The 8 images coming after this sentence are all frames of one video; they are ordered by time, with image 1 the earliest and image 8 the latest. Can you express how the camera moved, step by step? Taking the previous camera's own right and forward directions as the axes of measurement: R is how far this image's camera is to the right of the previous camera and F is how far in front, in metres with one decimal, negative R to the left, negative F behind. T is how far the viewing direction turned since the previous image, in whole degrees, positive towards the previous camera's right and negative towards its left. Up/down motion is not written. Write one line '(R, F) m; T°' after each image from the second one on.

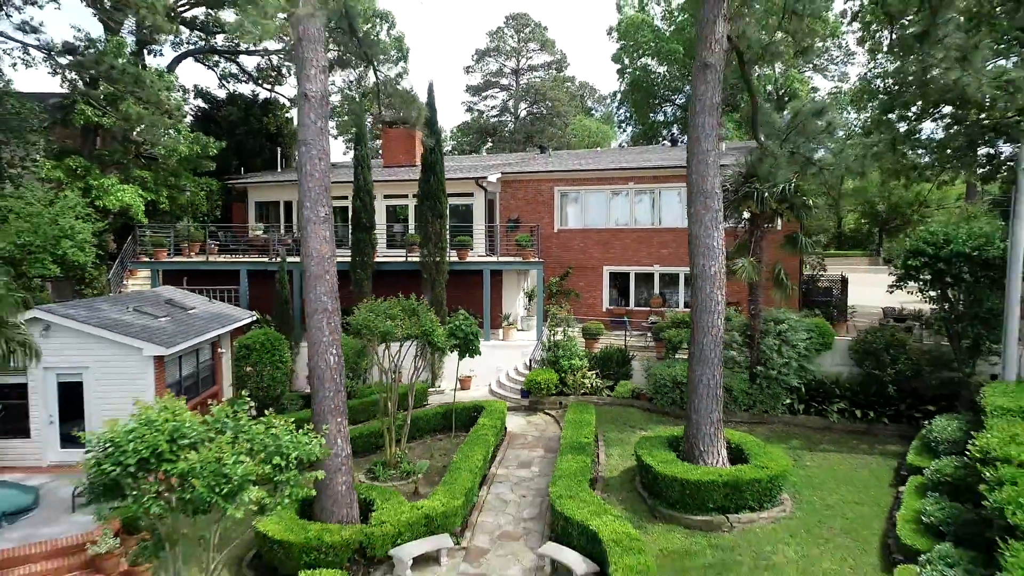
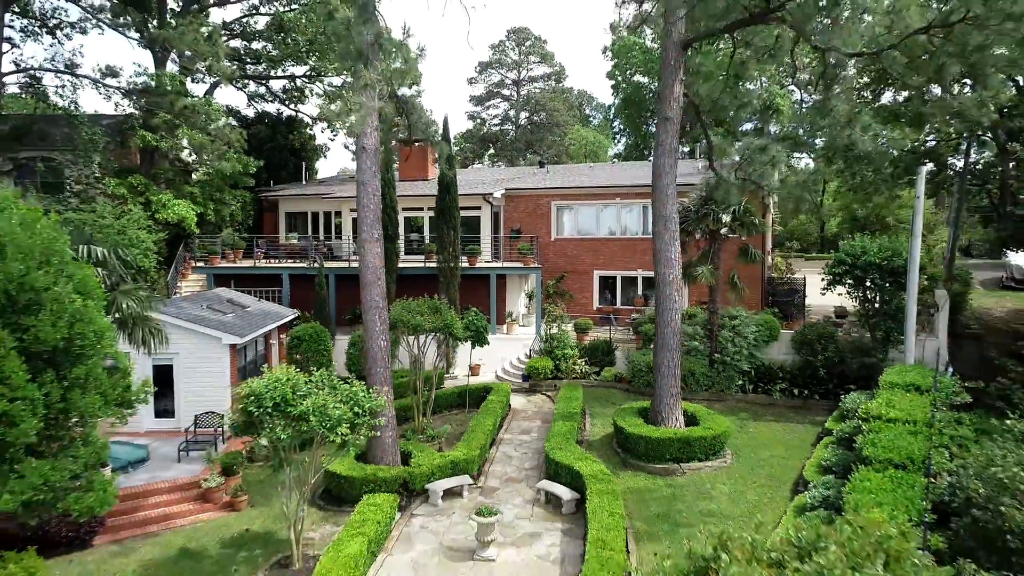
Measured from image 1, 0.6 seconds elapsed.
(-0.1, -2.7) m; 0°
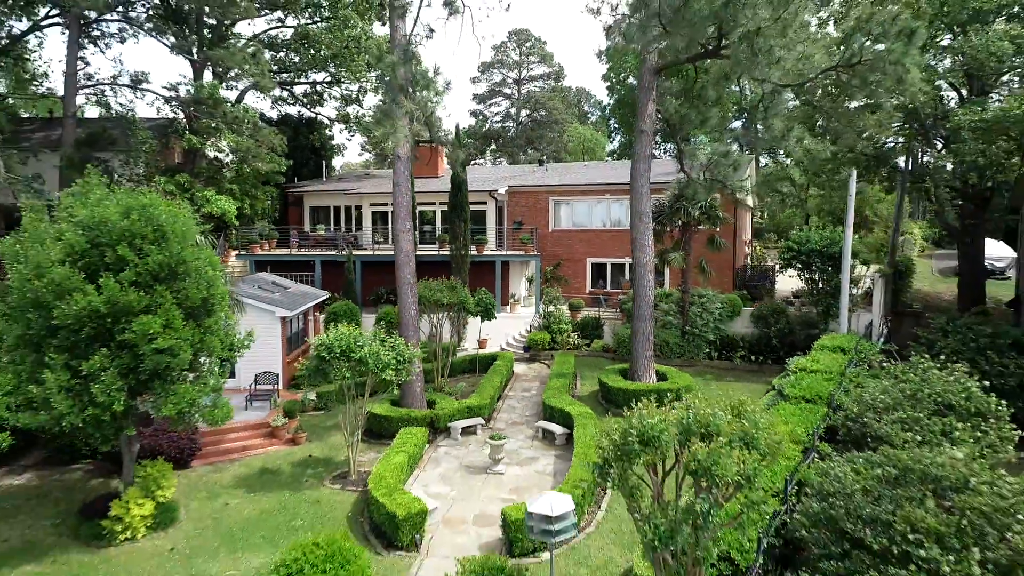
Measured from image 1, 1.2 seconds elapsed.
(-0.1, -2.8) m; 0°
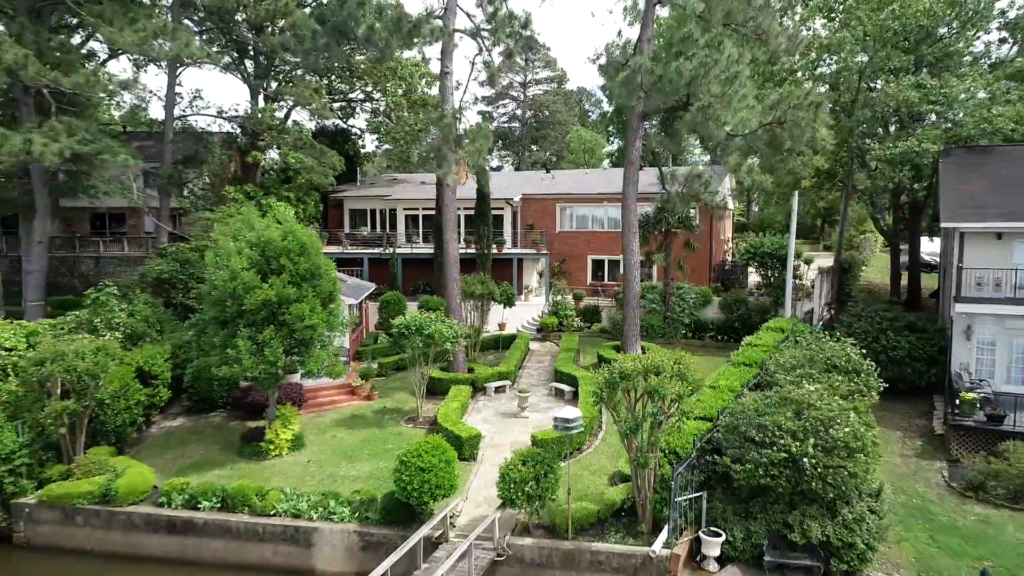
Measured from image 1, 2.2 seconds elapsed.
(-0.5, -4.5) m; 0°
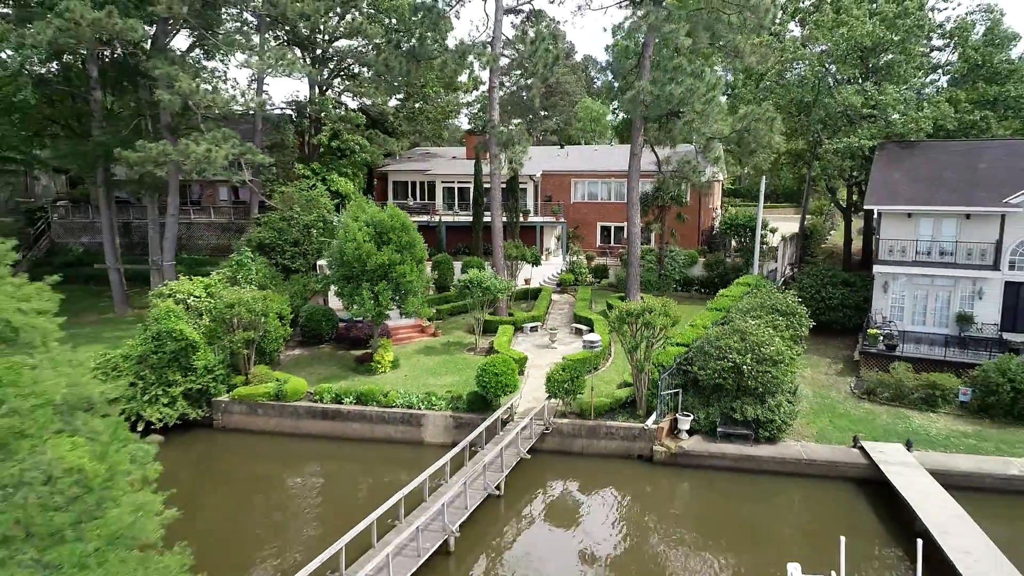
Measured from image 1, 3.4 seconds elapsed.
(-1.0, -5.7) m; 0°
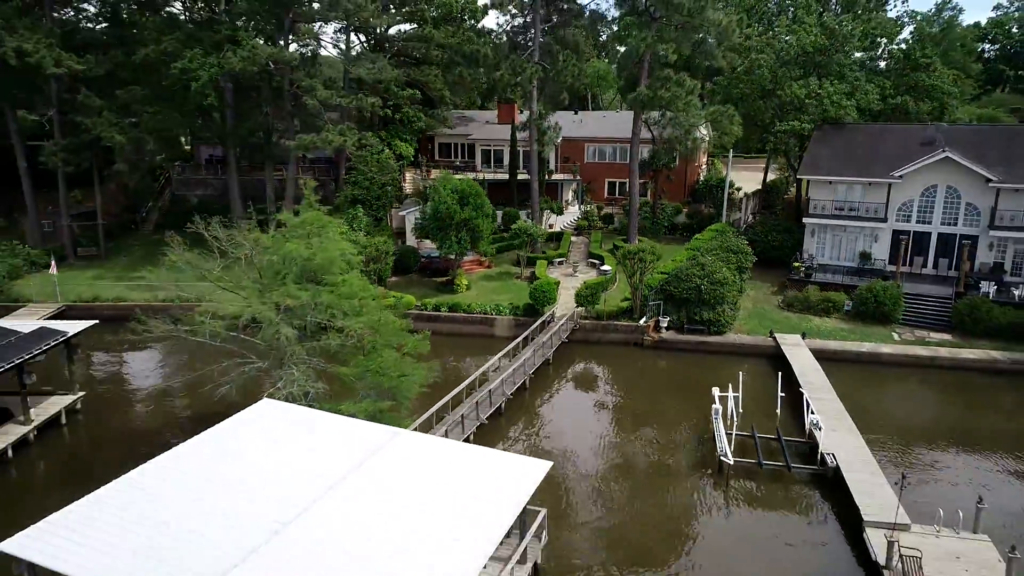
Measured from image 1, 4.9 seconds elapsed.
(-1.5, -9.2) m; 0°
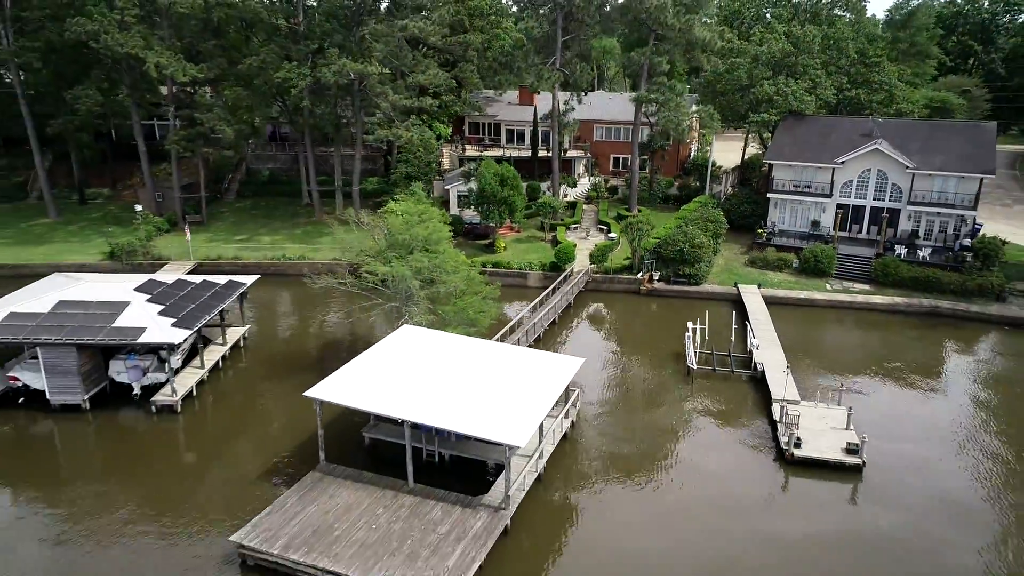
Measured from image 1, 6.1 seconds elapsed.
(-1.4, -8.6) m; 0°
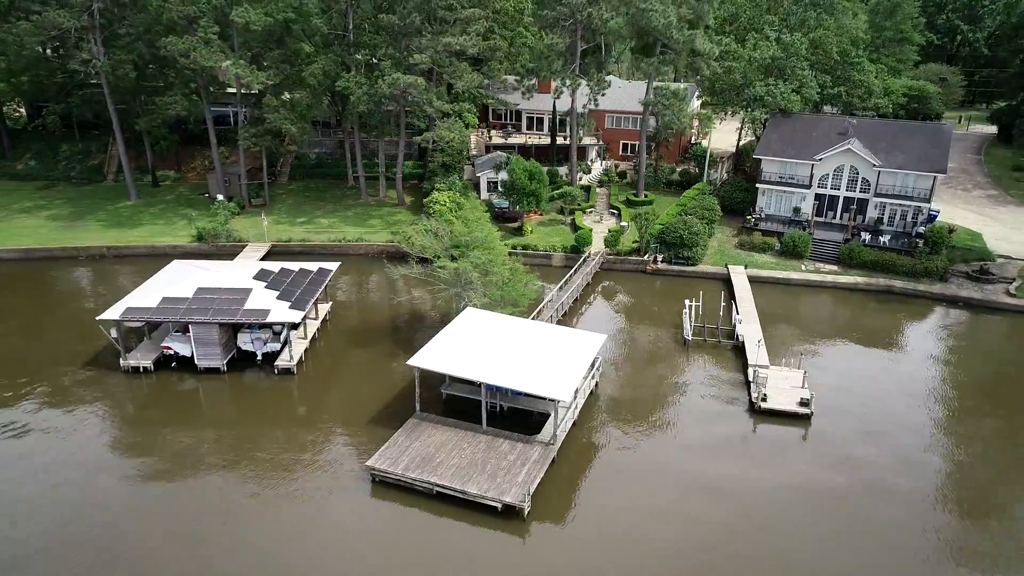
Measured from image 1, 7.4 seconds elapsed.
(-1.5, -6.8) m; 0°
